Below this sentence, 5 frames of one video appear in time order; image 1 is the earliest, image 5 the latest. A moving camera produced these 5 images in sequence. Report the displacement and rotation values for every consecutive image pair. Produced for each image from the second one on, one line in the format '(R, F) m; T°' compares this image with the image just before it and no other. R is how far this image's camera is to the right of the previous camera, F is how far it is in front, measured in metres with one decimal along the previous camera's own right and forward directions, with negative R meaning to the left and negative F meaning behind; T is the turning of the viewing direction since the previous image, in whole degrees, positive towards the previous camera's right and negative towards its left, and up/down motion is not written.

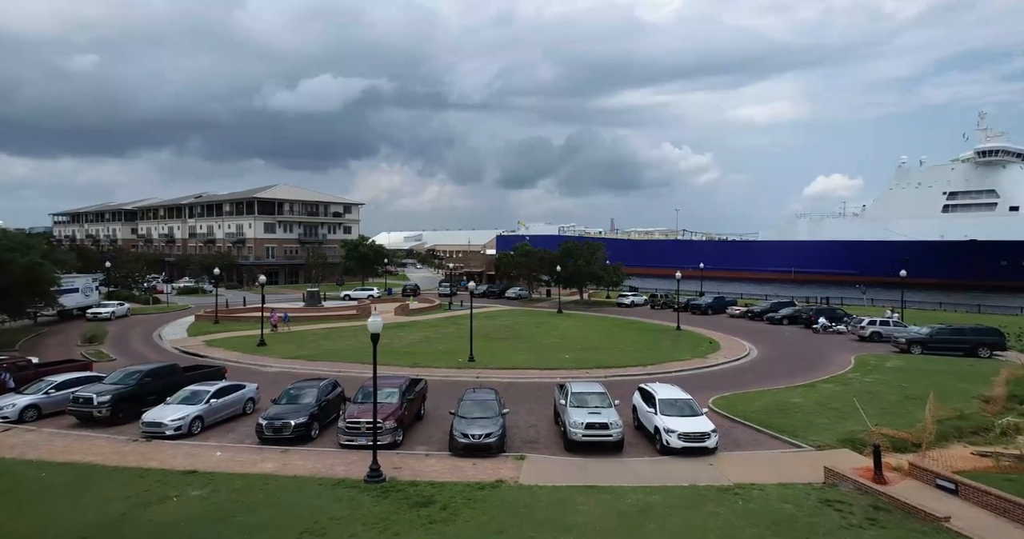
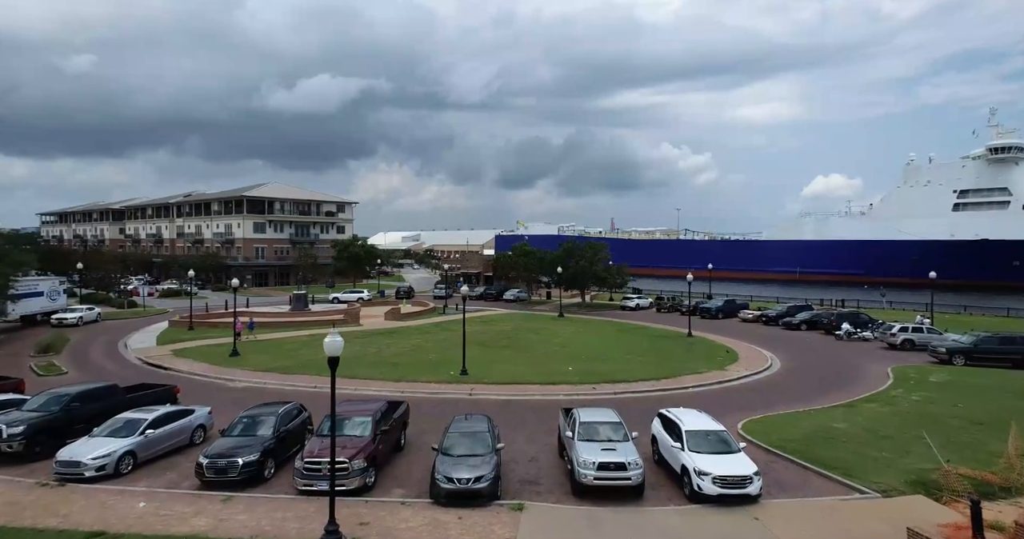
(+0.1, +2.8) m; 0°
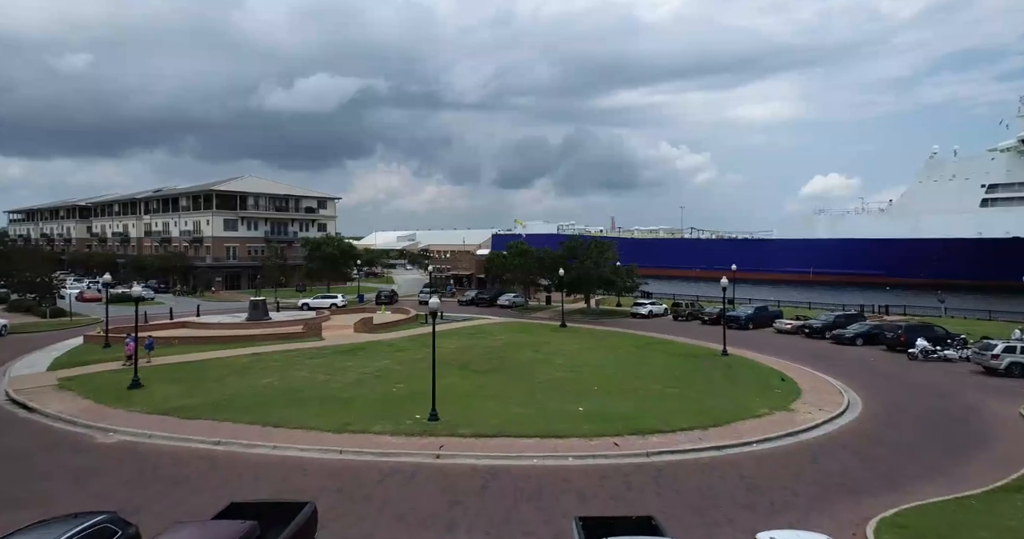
(+0.3, +6.8) m; 0°
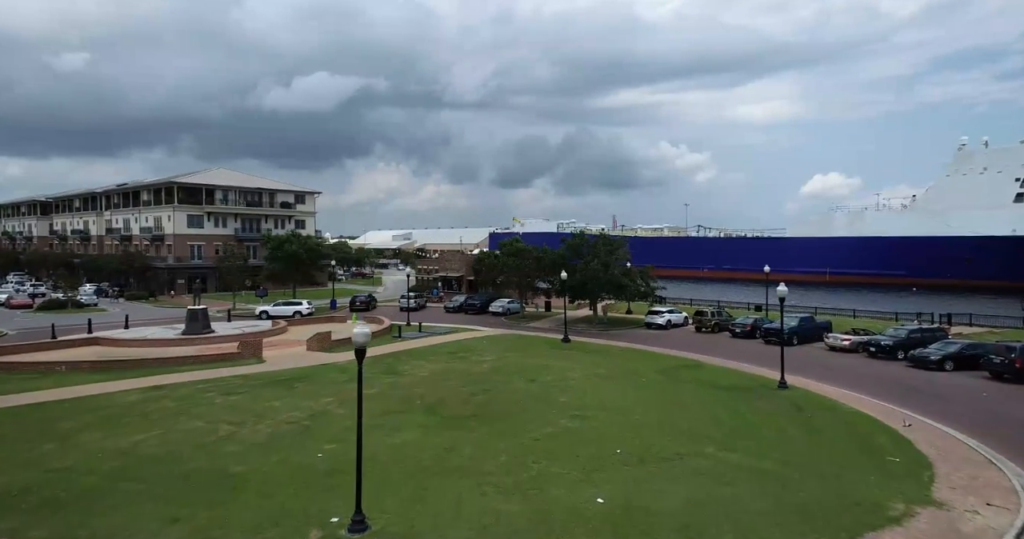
(+0.4, +7.0) m; 0°
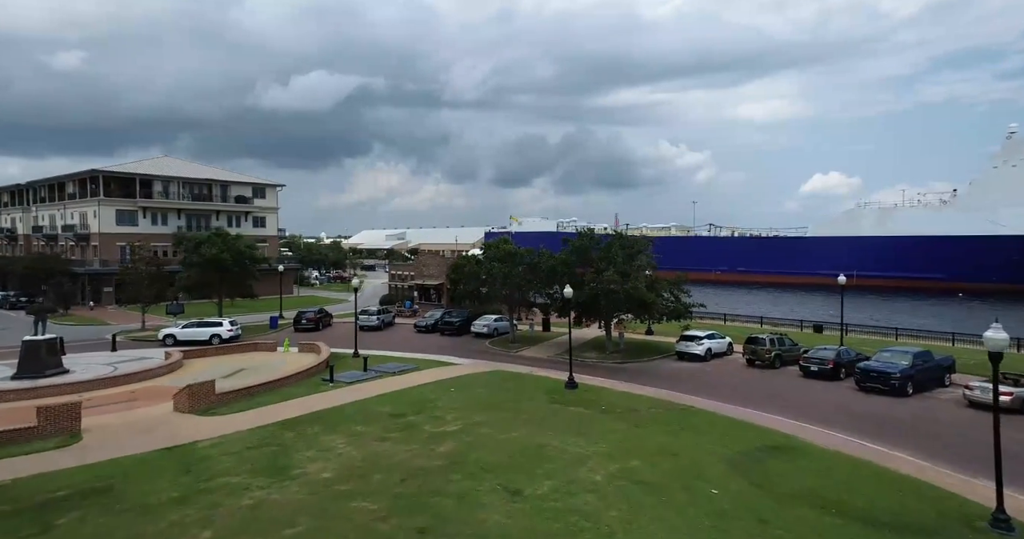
(+0.6, +10.2) m; 0°
